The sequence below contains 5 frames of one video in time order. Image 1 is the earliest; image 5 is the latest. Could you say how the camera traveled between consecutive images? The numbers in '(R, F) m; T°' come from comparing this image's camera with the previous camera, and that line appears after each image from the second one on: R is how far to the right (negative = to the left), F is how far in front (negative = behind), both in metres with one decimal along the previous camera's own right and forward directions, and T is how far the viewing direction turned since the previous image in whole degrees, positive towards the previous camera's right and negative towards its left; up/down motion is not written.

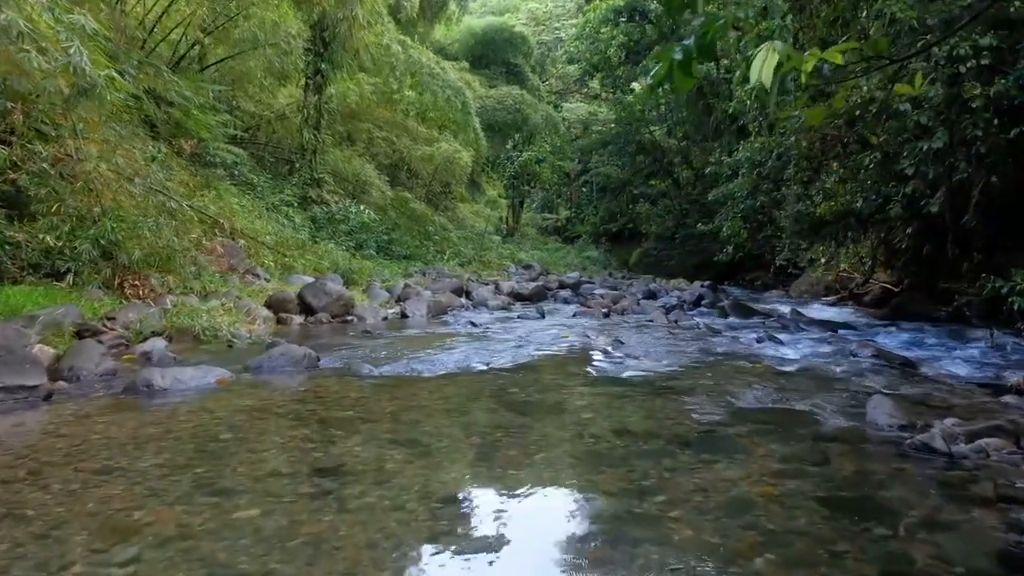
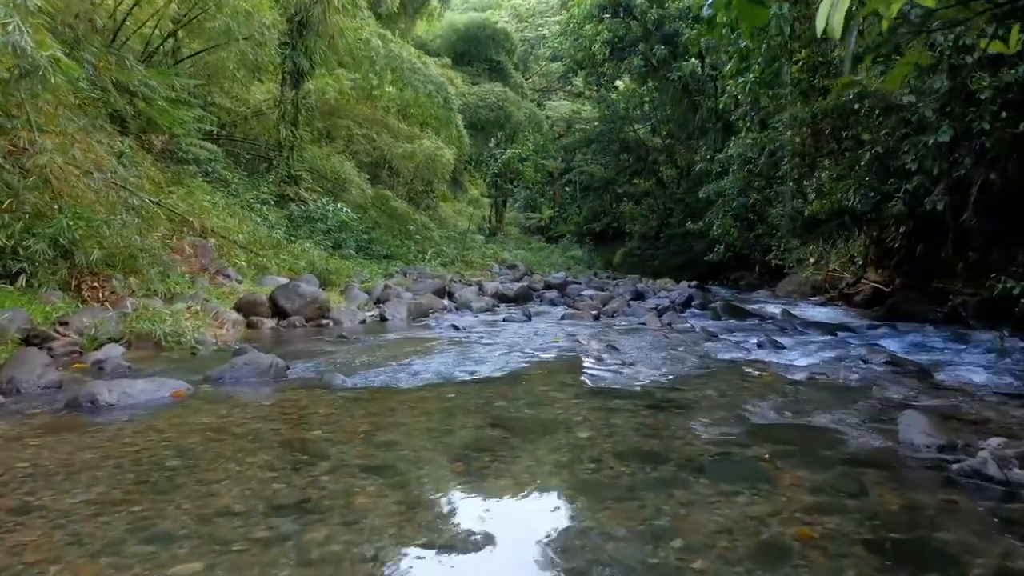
(0.0, +0.4) m; +1°
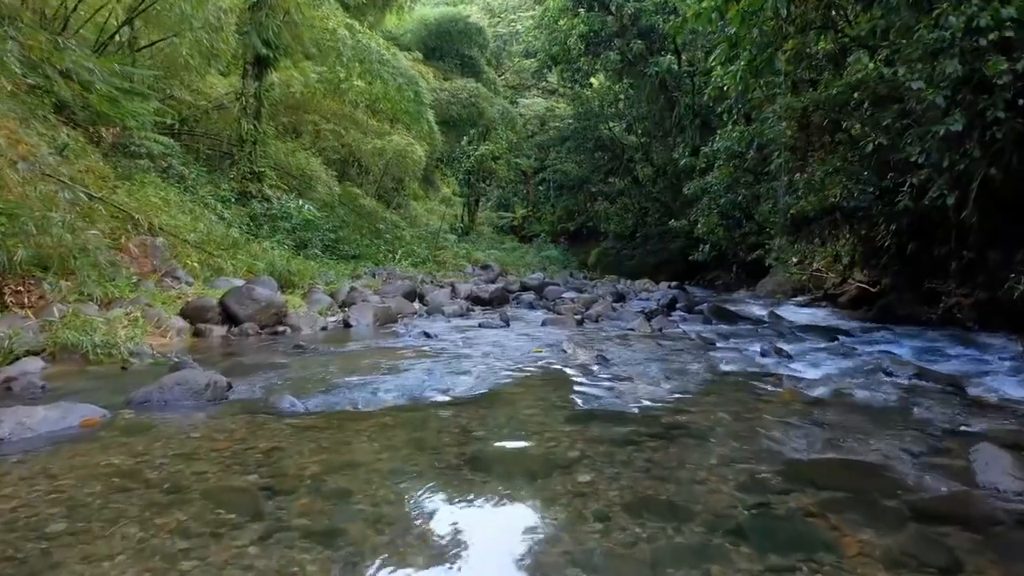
(0.0, +0.6) m; +2°
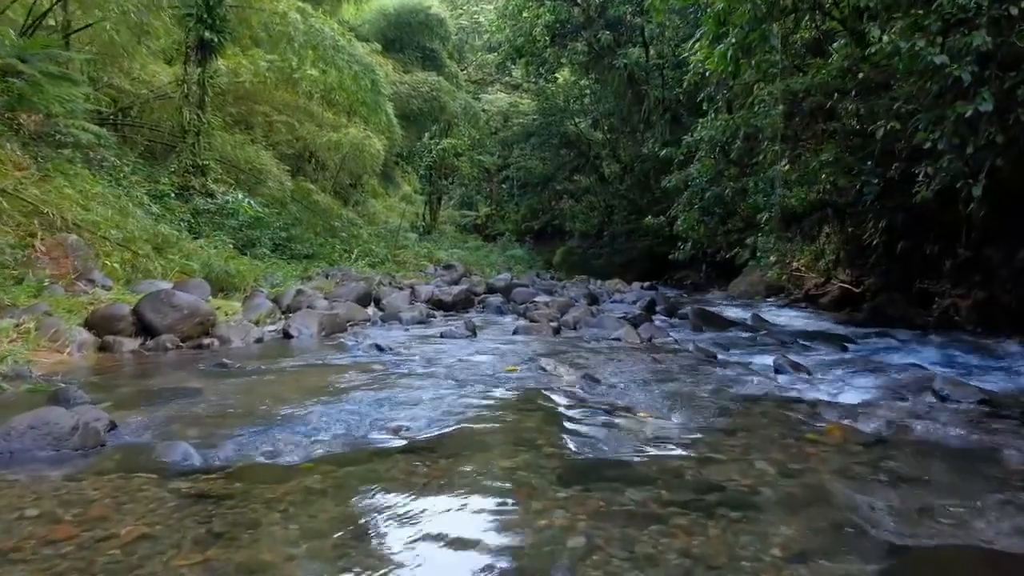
(0.0, +0.8) m; +3°
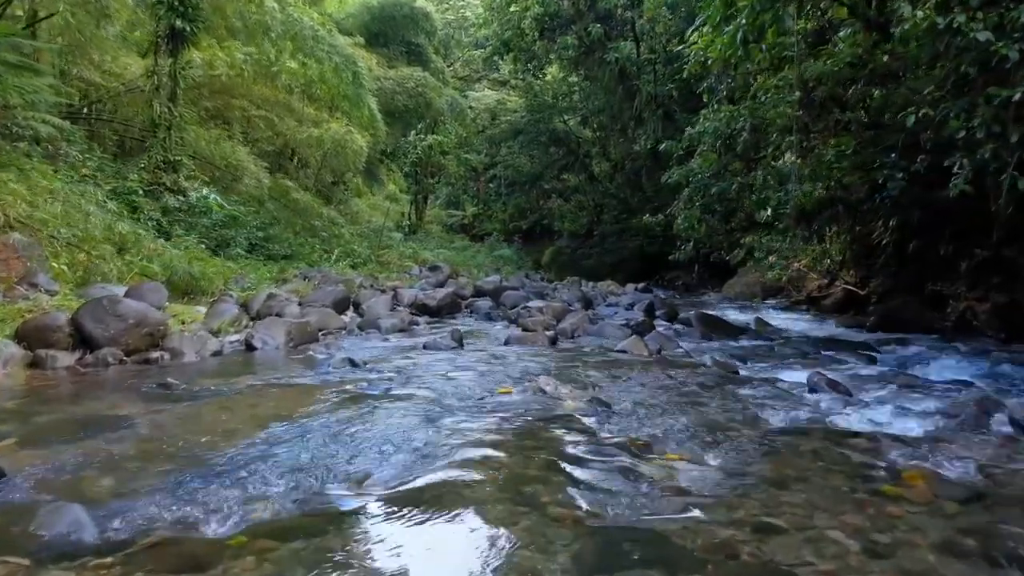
(0.0, +0.6) m; +1°
